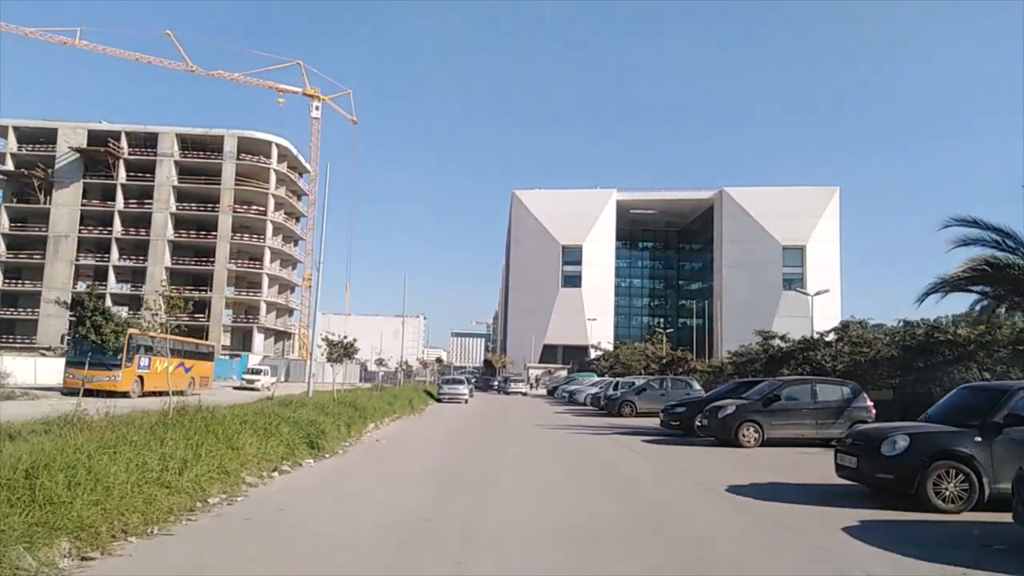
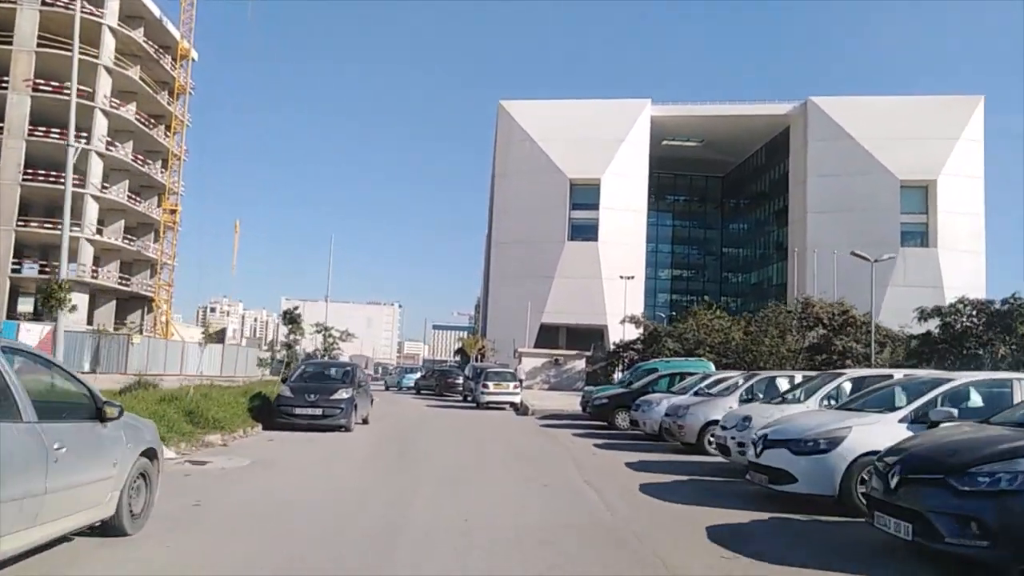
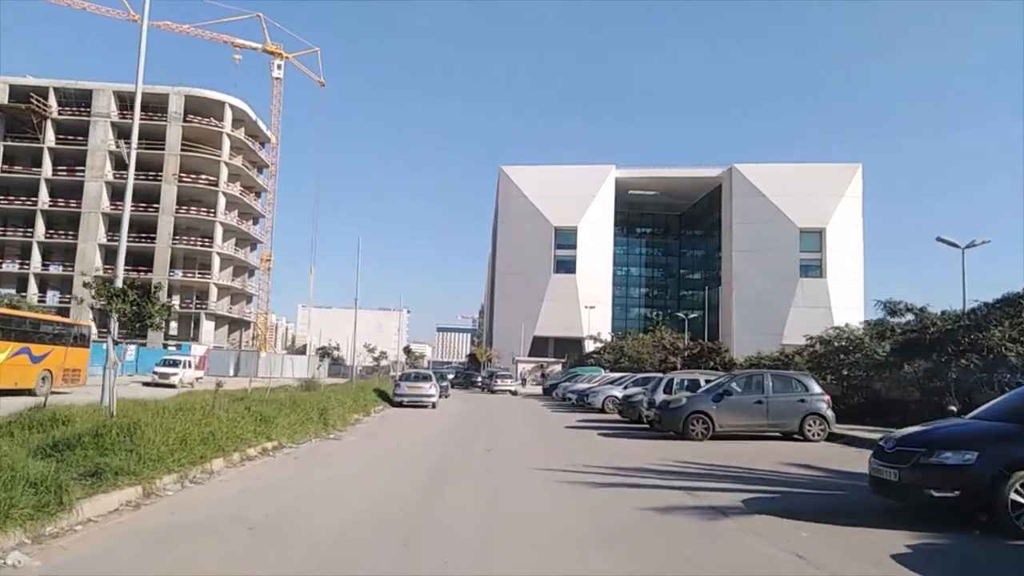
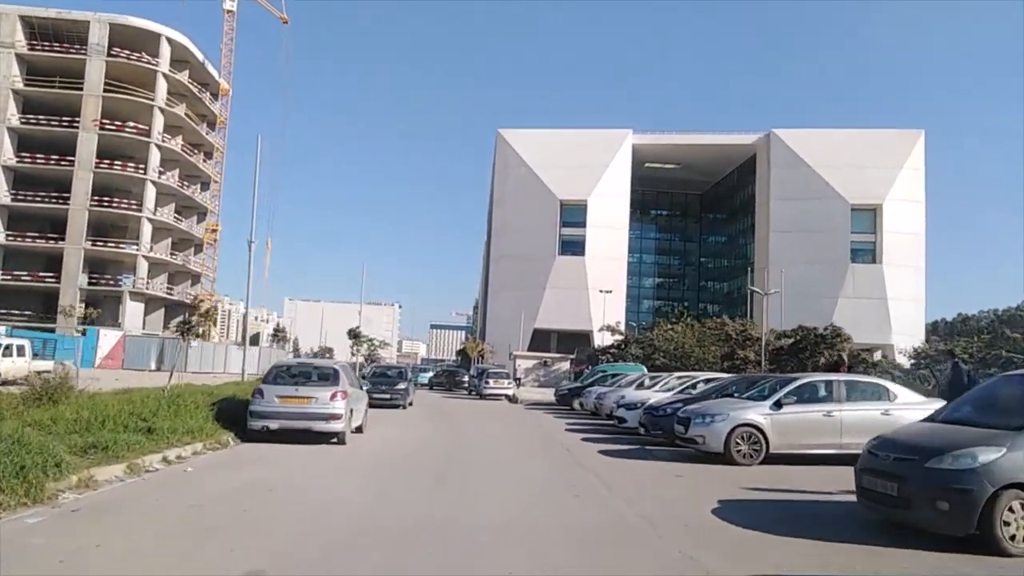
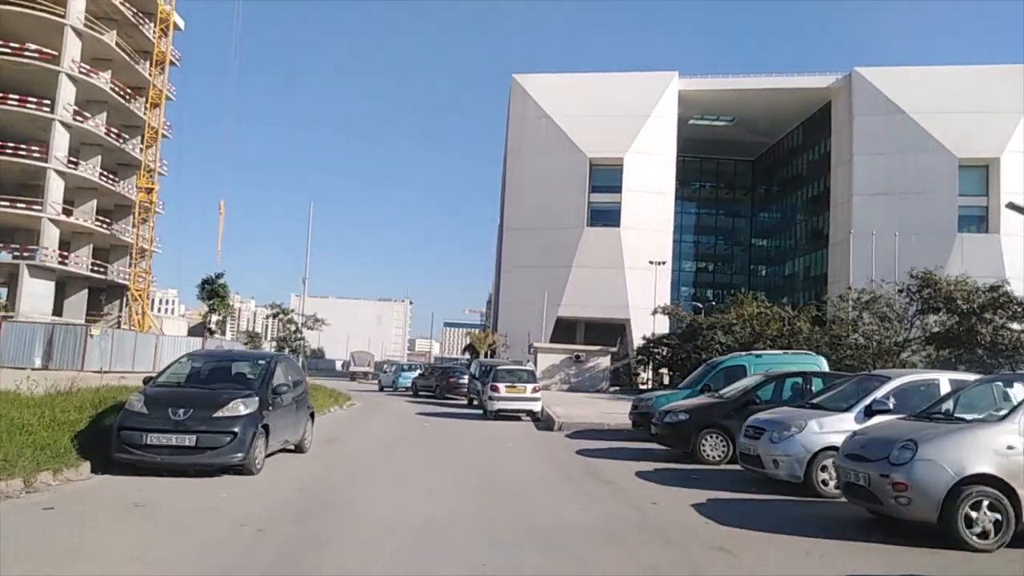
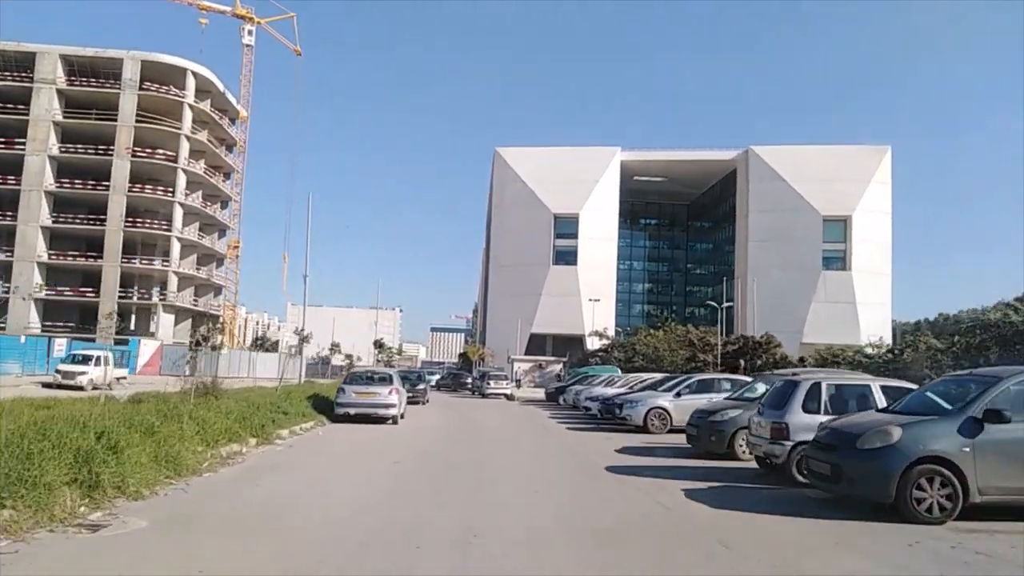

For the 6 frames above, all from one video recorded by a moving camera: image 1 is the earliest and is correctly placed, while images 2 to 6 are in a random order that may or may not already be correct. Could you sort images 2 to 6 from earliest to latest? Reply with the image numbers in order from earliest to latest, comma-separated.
3, 6, 4, 2, 5
